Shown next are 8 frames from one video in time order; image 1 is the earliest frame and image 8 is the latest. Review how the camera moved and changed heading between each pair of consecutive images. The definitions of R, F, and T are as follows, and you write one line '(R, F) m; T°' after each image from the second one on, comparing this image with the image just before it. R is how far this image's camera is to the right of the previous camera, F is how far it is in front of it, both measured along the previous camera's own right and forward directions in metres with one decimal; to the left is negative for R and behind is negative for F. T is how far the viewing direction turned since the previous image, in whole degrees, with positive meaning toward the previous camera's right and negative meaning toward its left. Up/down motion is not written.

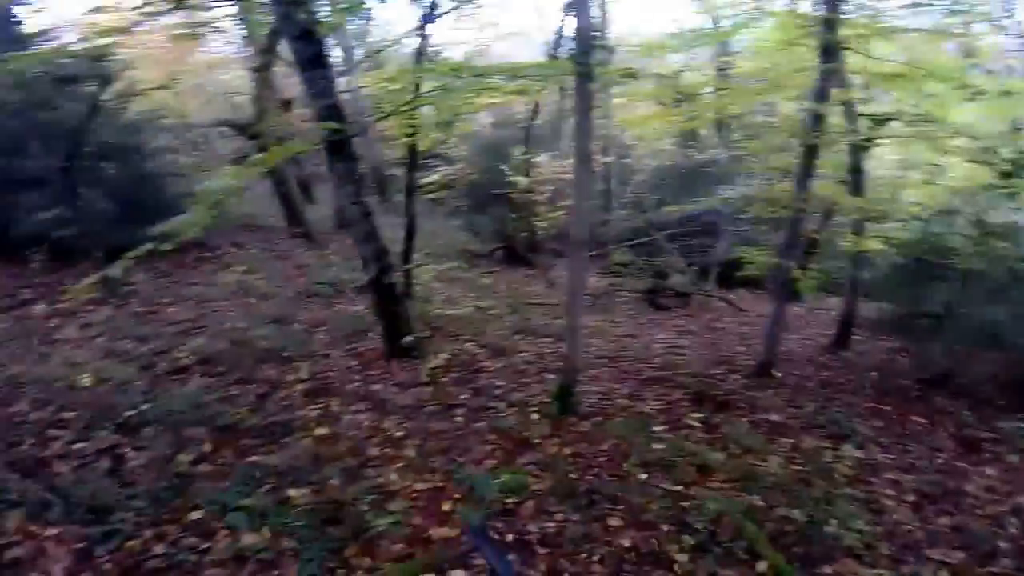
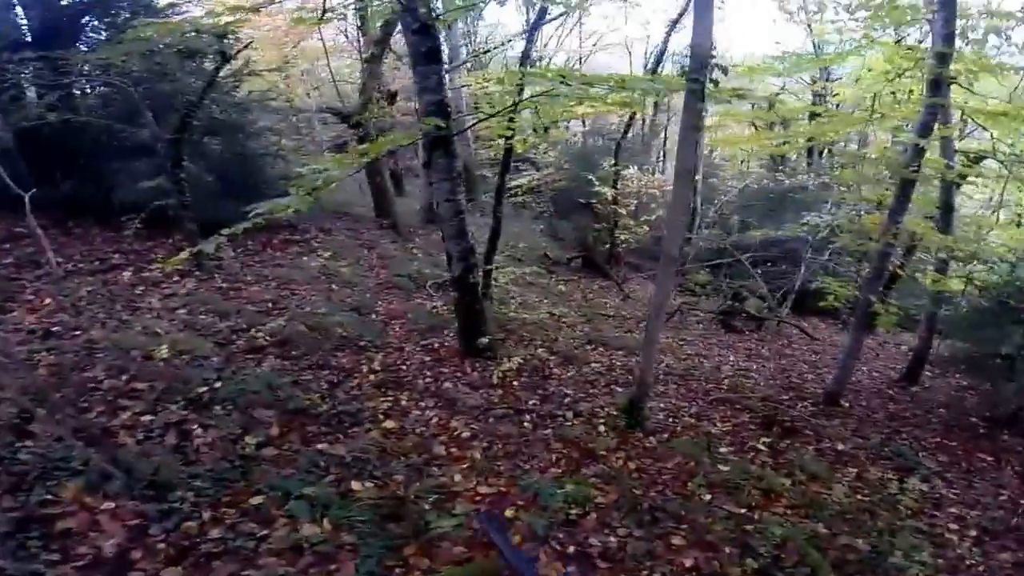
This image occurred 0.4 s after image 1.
(-0.1, -0.2) m; -5°
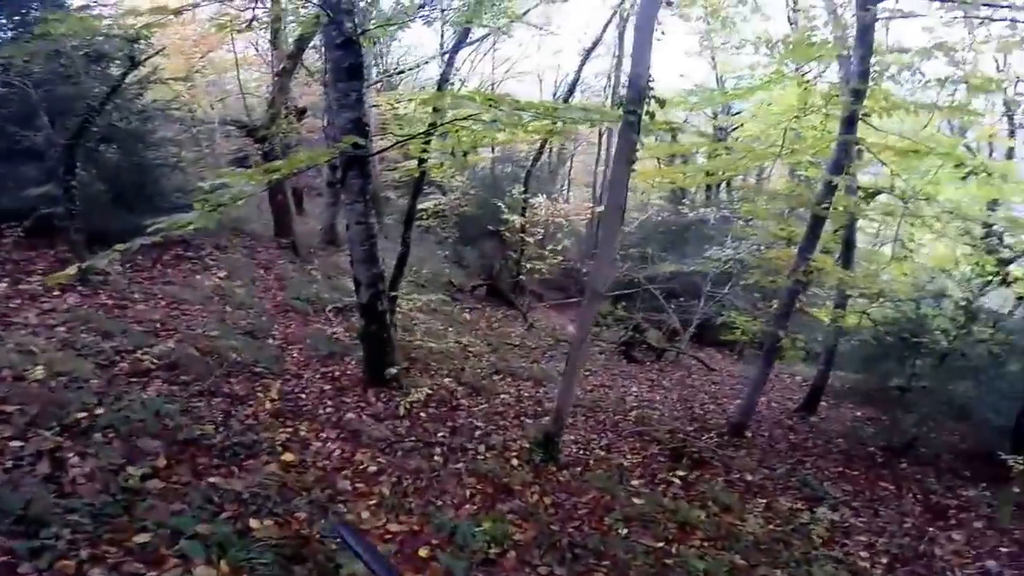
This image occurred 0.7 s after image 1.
(-0.1, +0.2) m; +8°
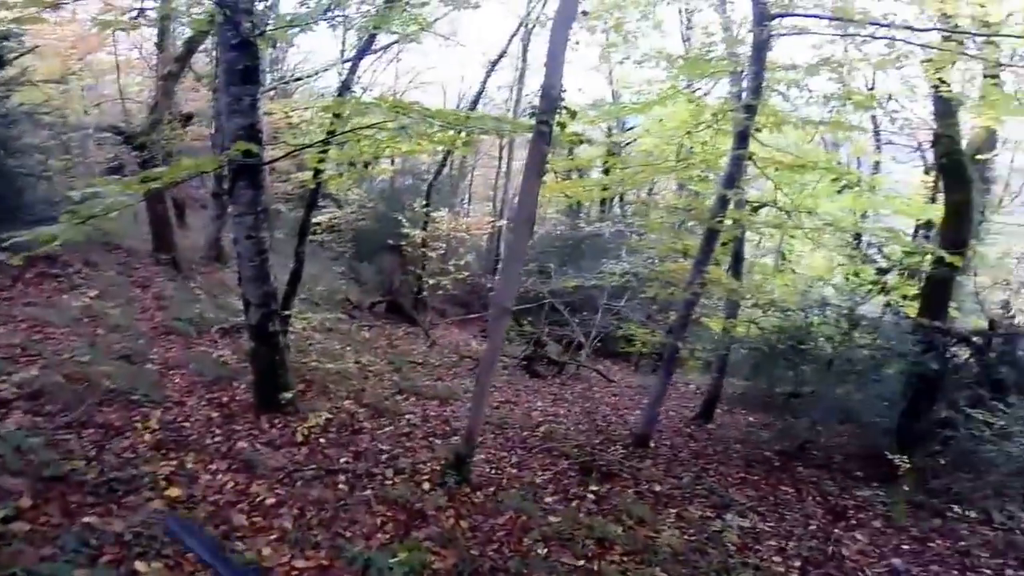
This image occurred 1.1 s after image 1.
(-0.2, +0.2) m; +9°
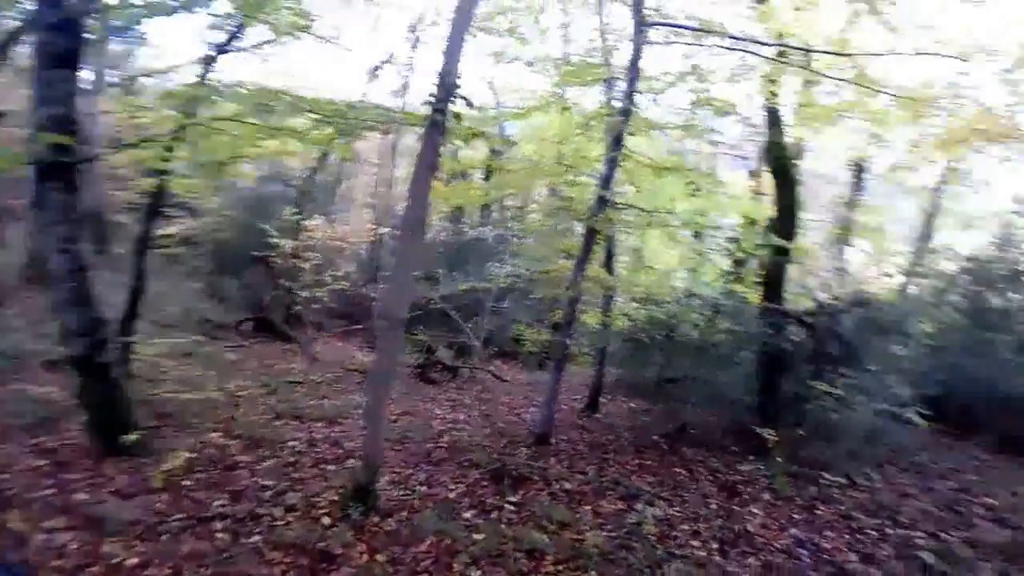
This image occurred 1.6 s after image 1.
(-0.5, +0.1) m; +11°
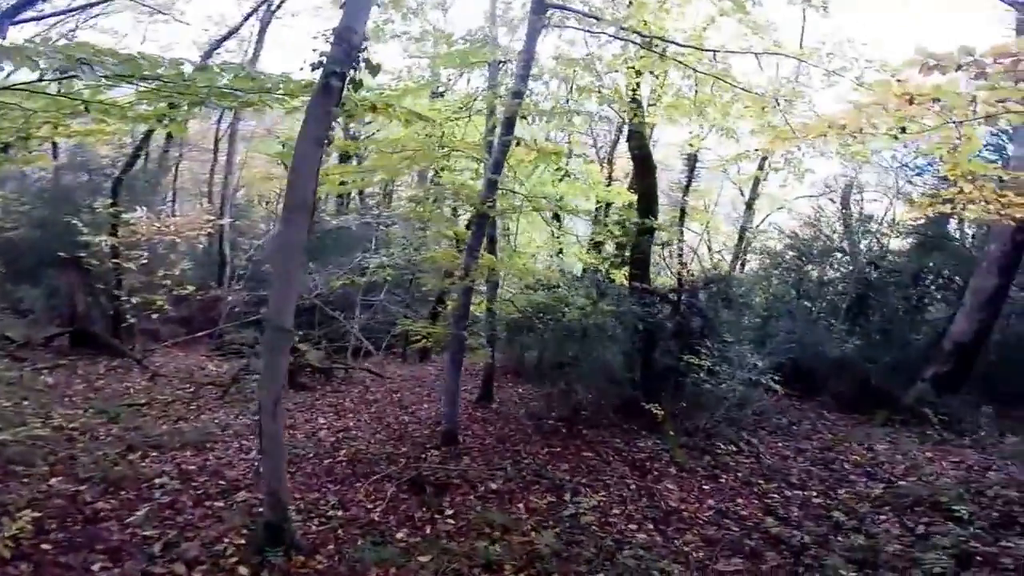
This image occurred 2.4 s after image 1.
(-1.0, +0.5) m; +15°
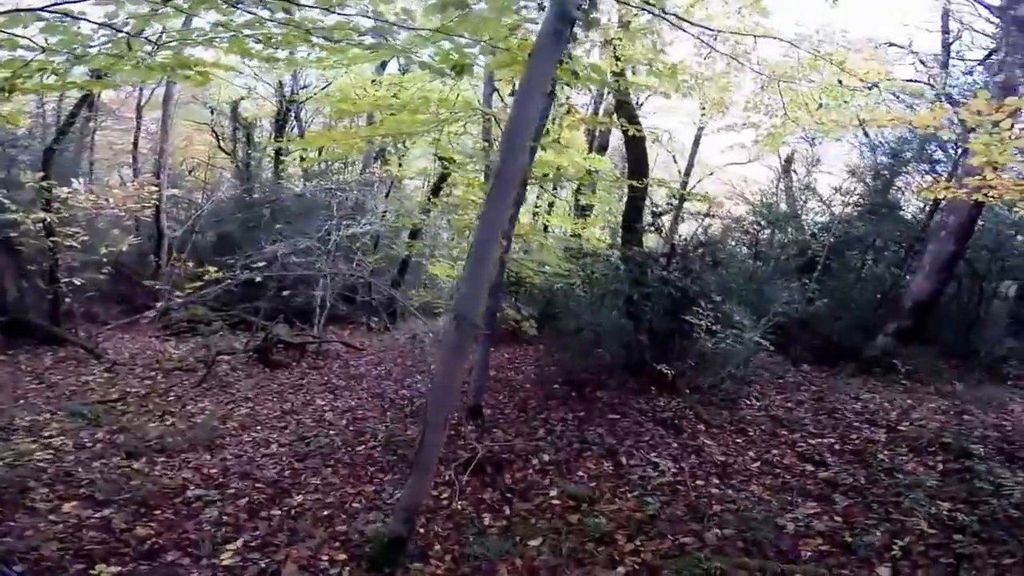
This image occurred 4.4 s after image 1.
(-2.4, +0.1) m; +12°
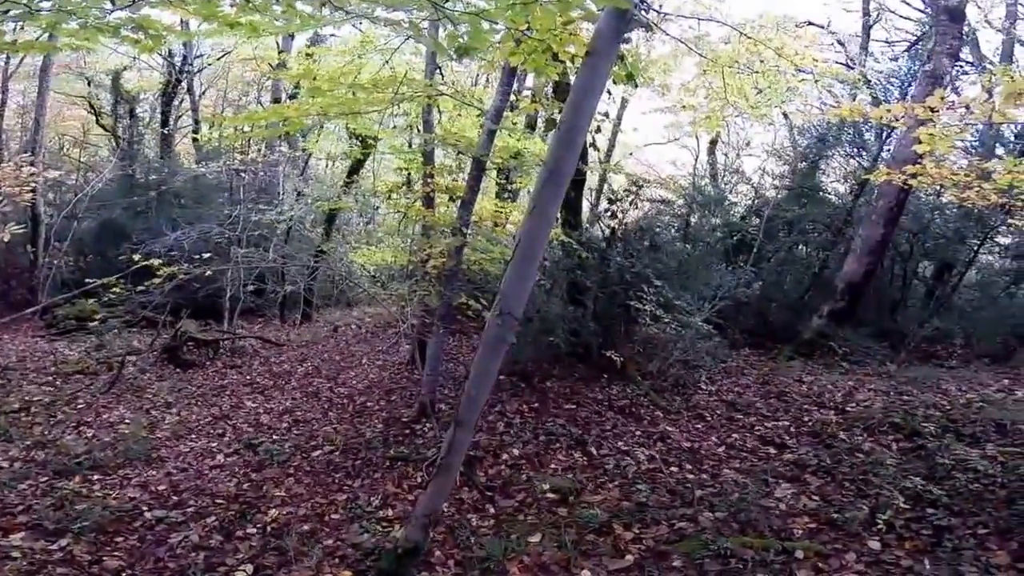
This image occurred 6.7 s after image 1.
(-1.2, +0.3) m; +10°
